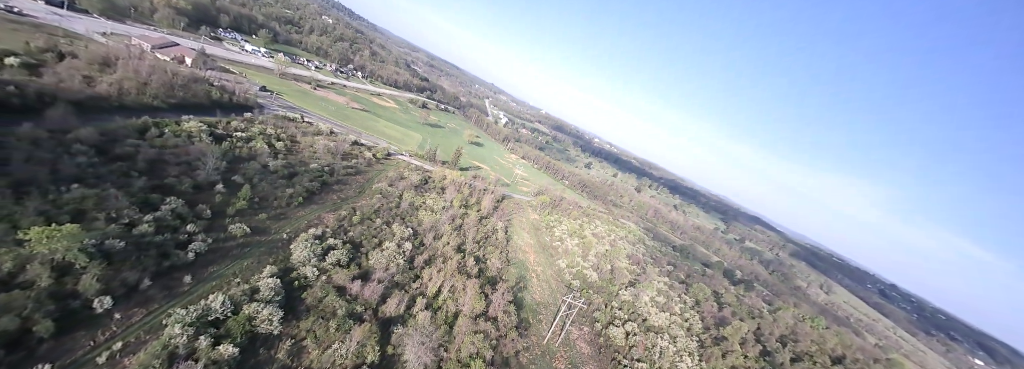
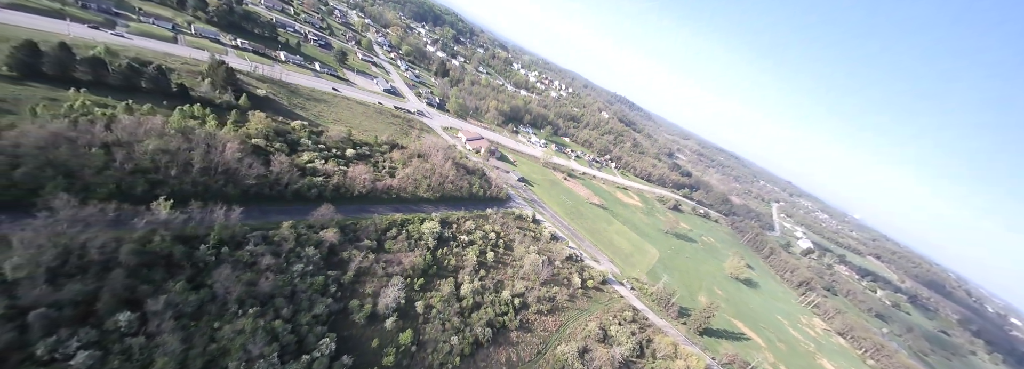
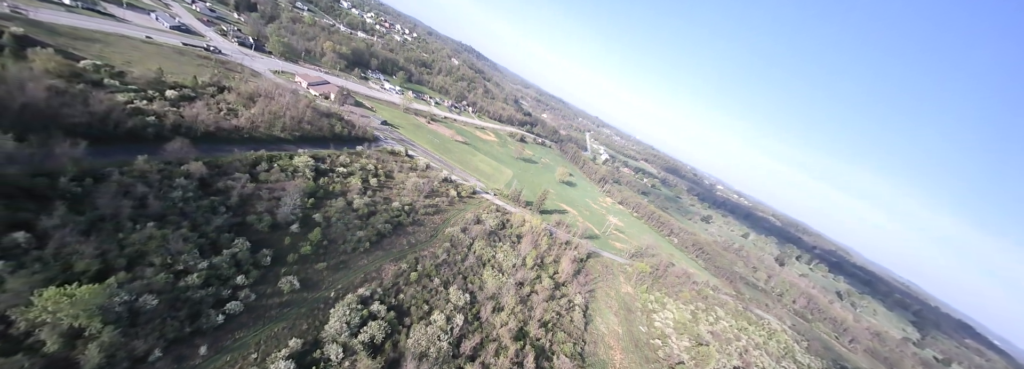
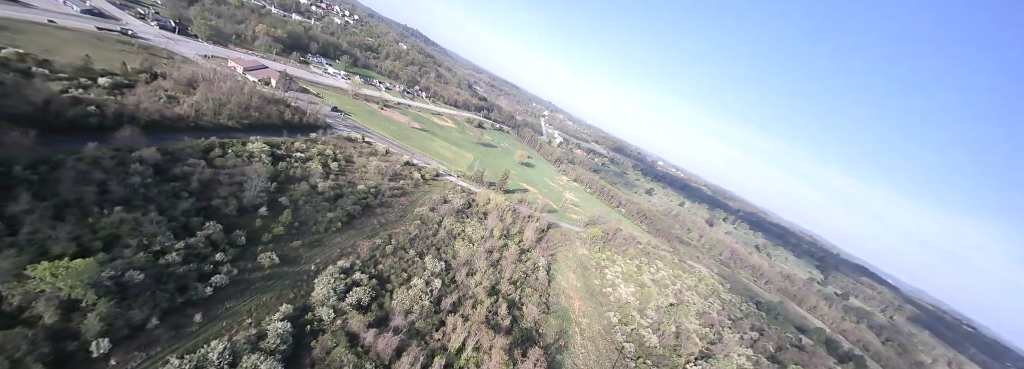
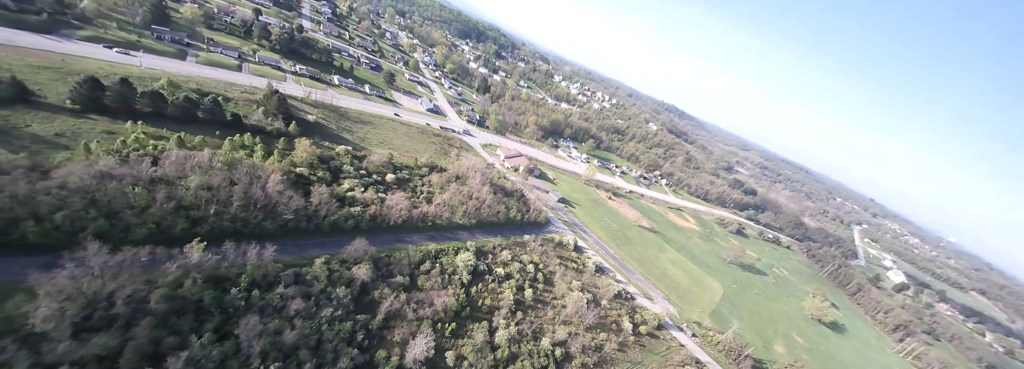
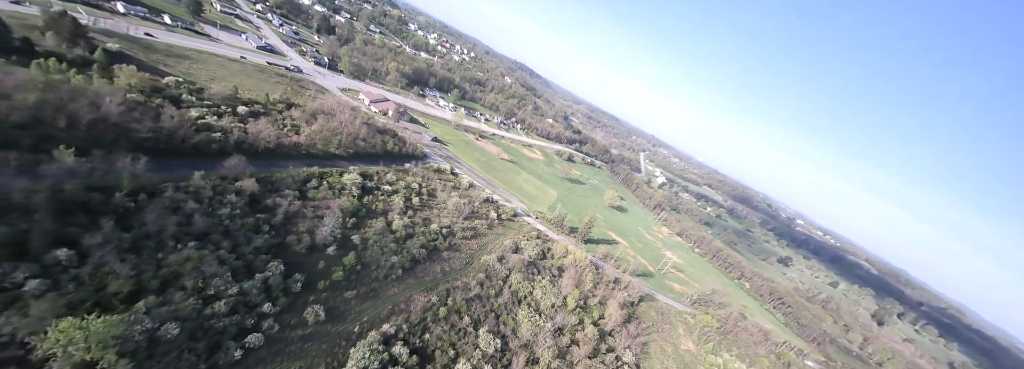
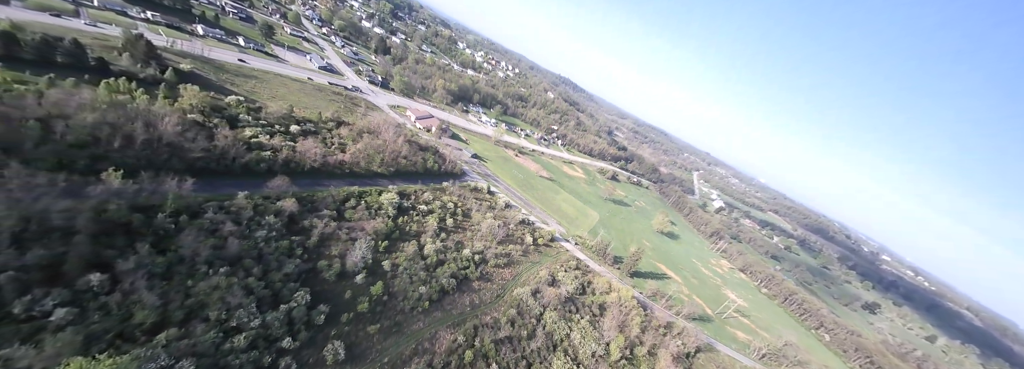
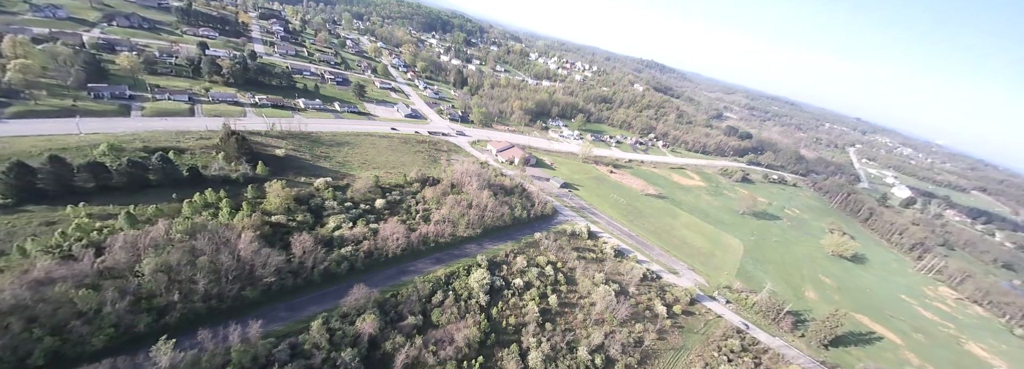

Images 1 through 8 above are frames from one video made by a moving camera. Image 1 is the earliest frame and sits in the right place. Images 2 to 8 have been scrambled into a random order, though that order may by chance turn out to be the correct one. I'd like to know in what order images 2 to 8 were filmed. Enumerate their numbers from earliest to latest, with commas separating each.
4, 3, 6, 7, 2, 5, 8
